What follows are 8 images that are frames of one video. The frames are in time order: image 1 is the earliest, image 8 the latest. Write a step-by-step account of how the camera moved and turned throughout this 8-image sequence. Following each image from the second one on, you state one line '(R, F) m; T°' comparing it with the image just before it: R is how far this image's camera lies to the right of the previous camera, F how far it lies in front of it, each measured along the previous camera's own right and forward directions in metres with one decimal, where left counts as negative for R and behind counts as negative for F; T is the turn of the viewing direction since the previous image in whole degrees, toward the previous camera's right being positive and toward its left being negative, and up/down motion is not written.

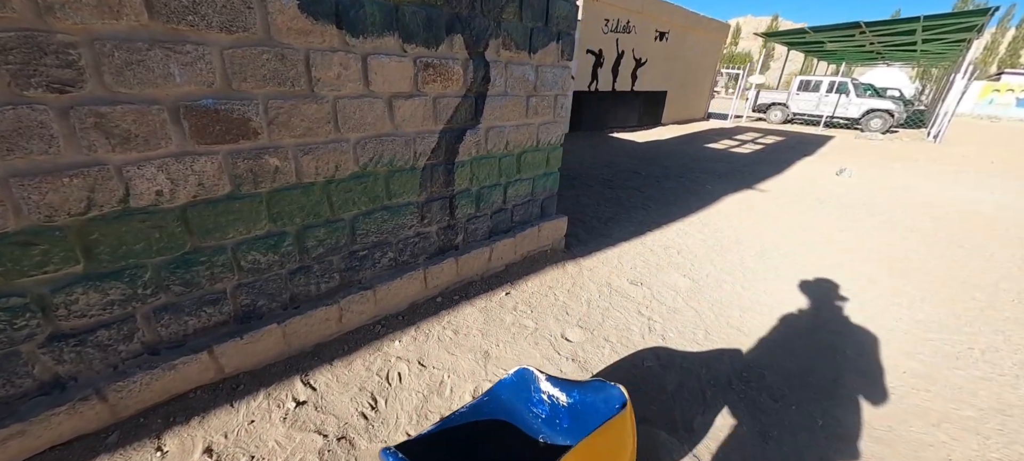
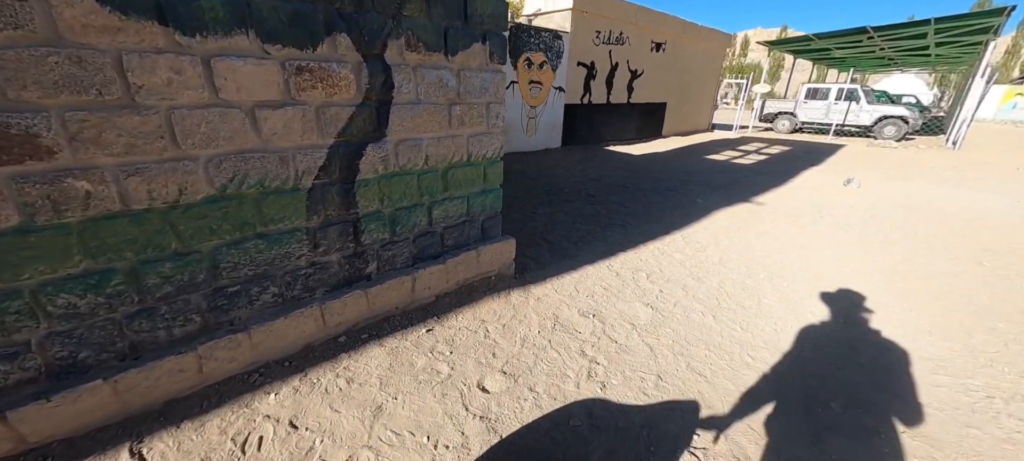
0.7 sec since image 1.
(+0.5, +0.3) m; -2°
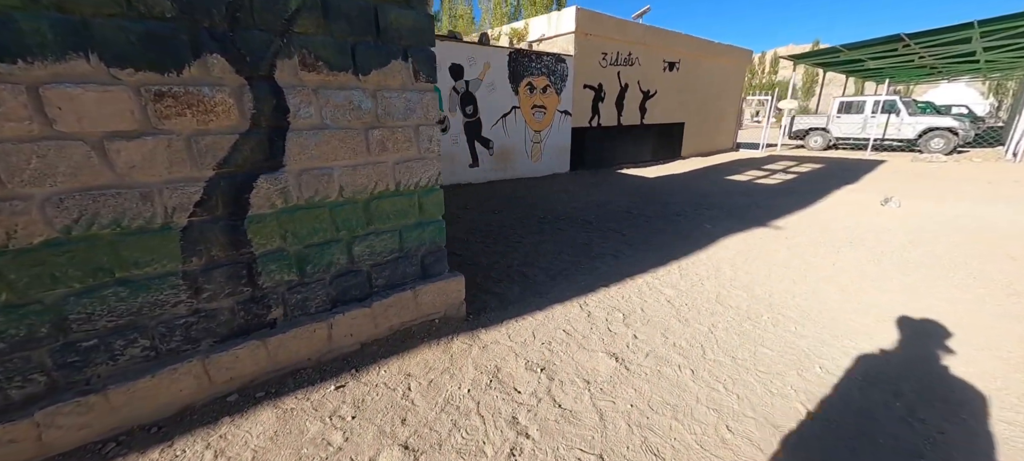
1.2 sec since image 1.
(+0.5, +0.3) m; -4°
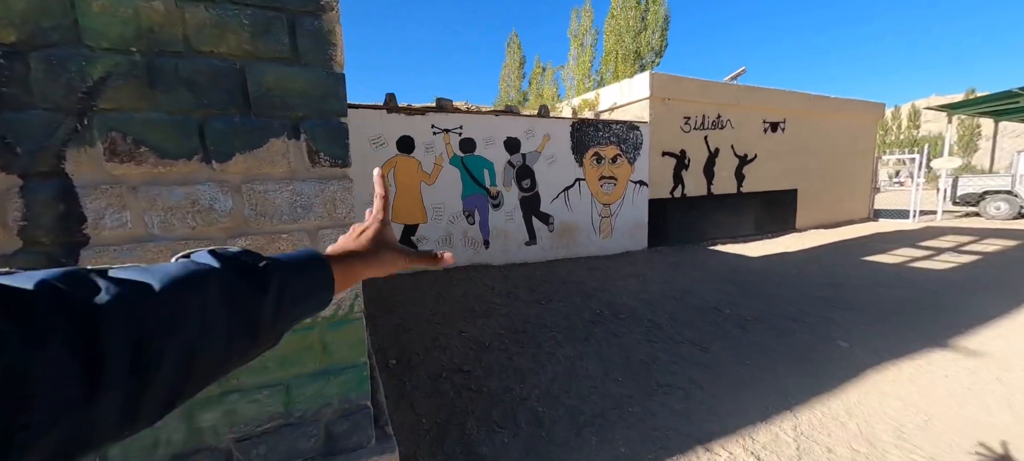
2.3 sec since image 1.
(+0.5, +0.9) m; -14°
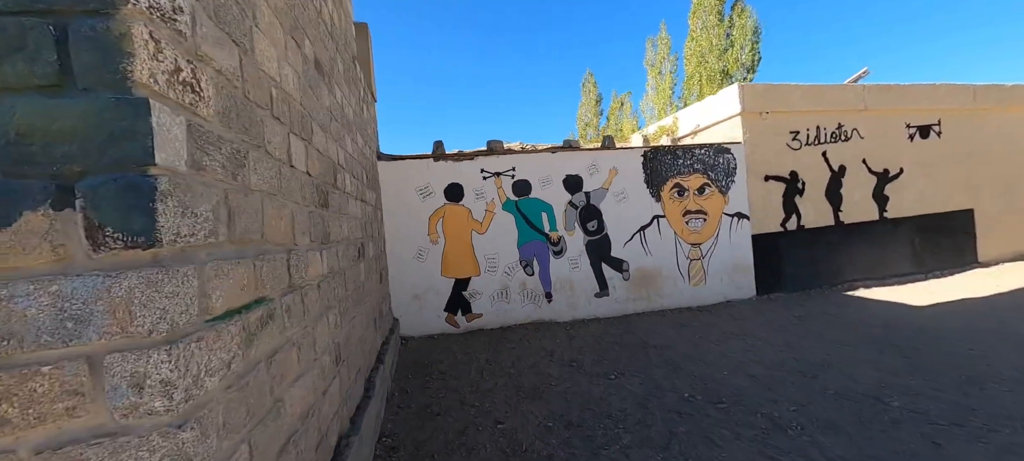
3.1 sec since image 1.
(+0.4, +0.8) m; -13°
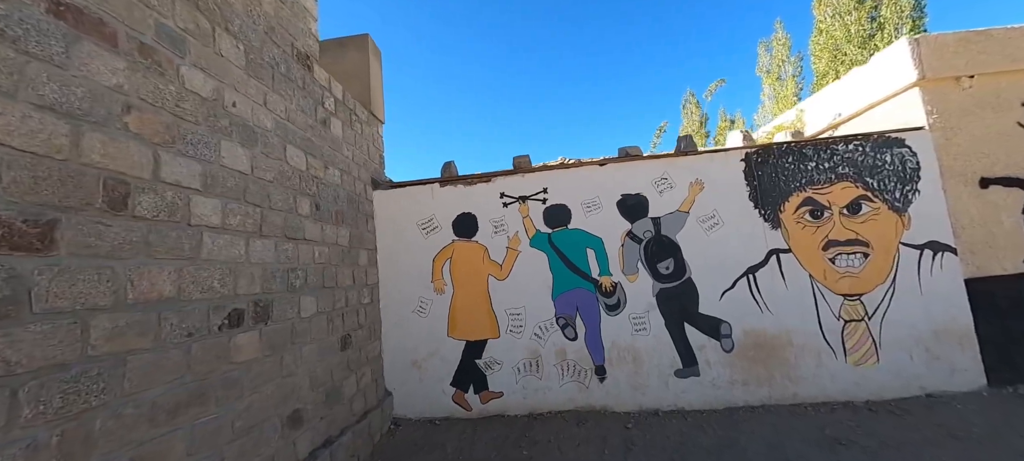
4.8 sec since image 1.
(+0.7, +1.5) m; -16°
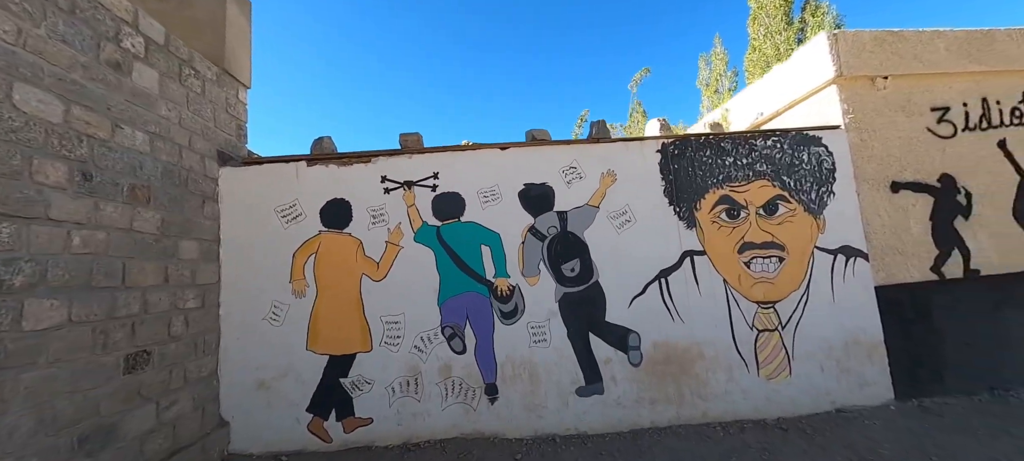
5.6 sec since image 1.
(+0.6, +0.5) m; +6°
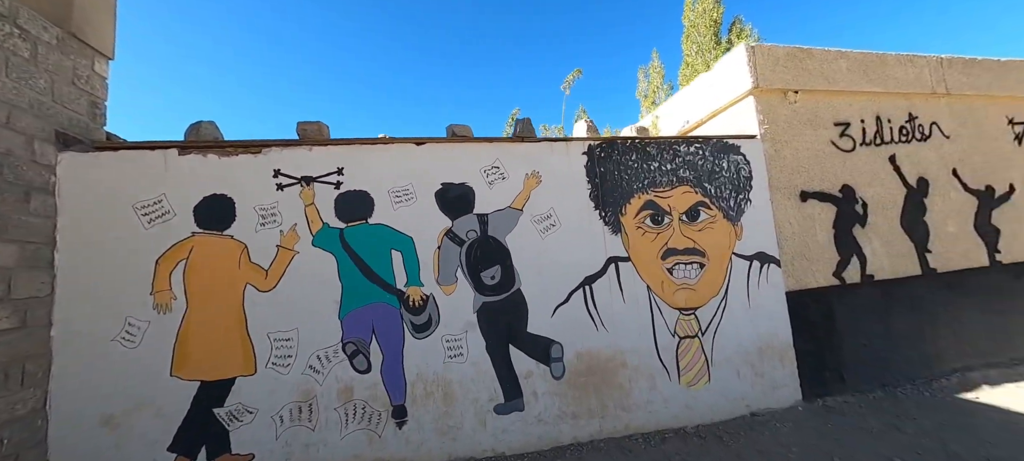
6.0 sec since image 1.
(+0.3, +0.2) m; +8°
